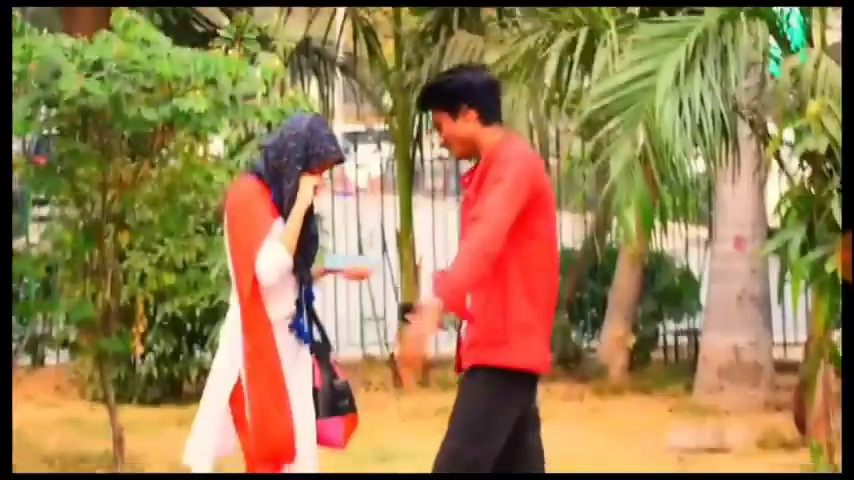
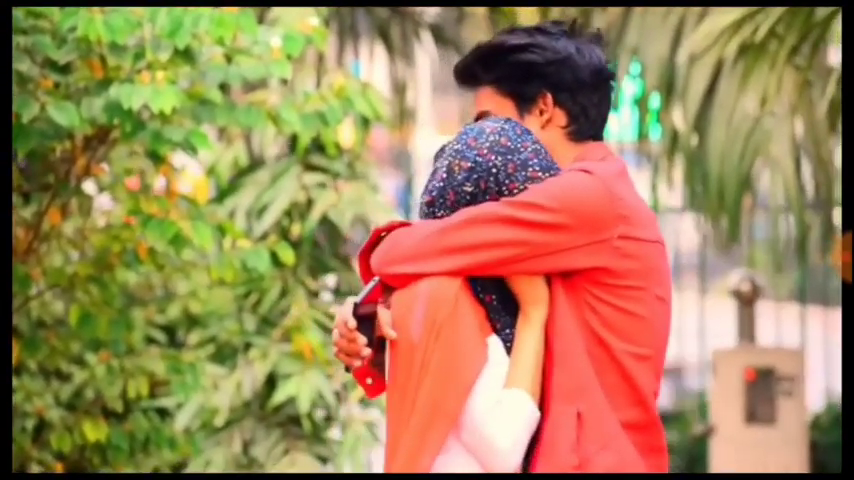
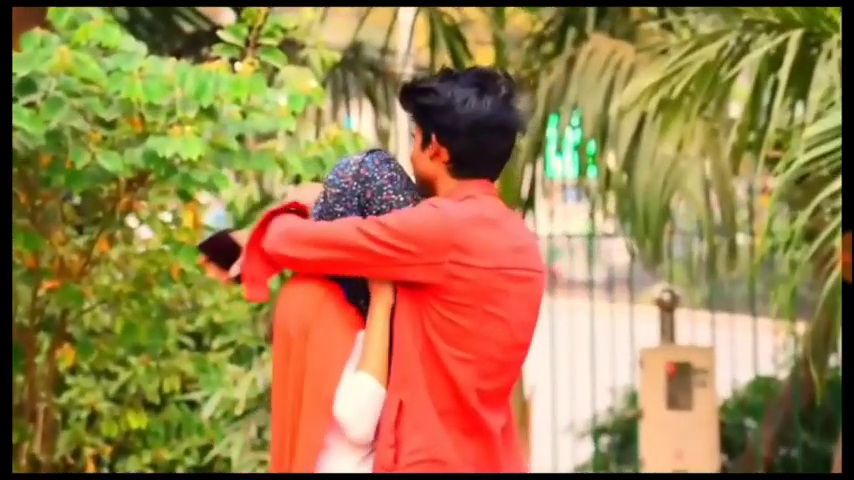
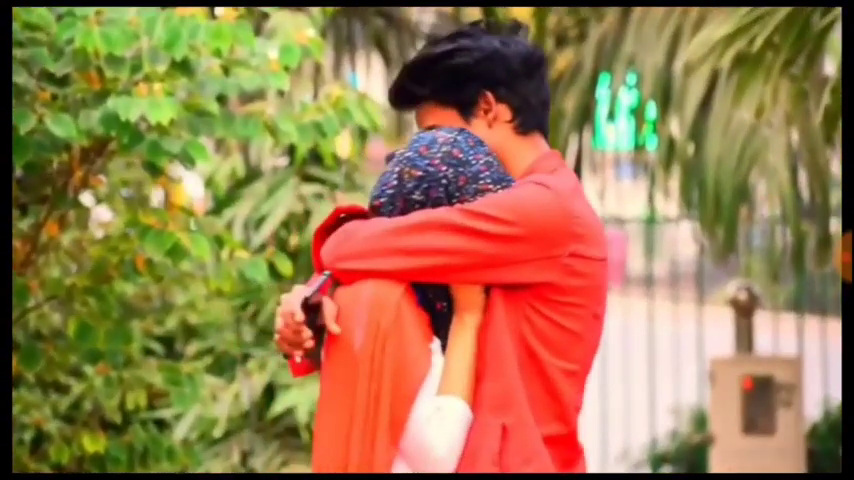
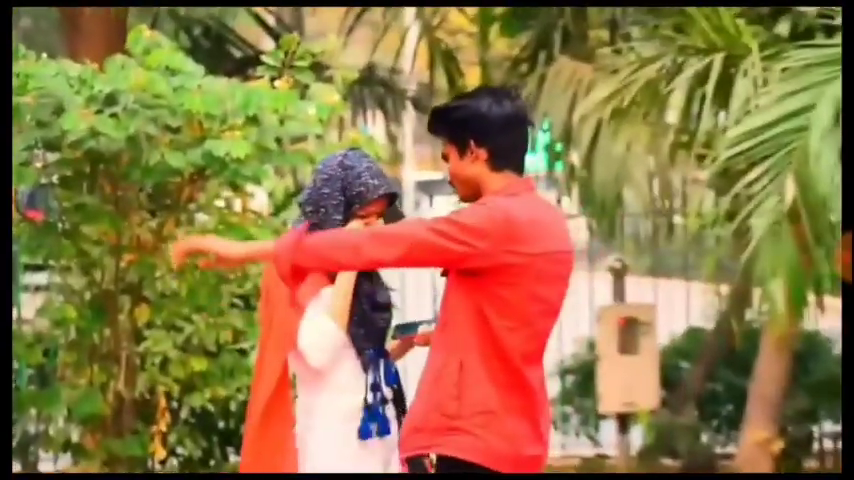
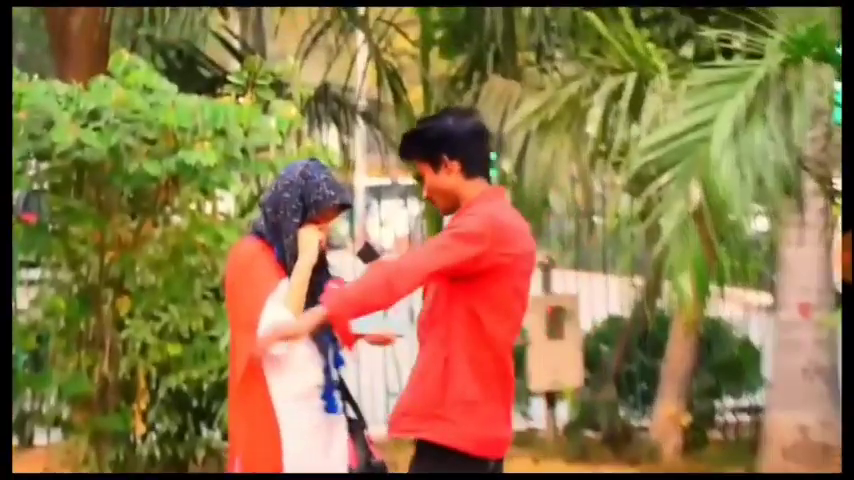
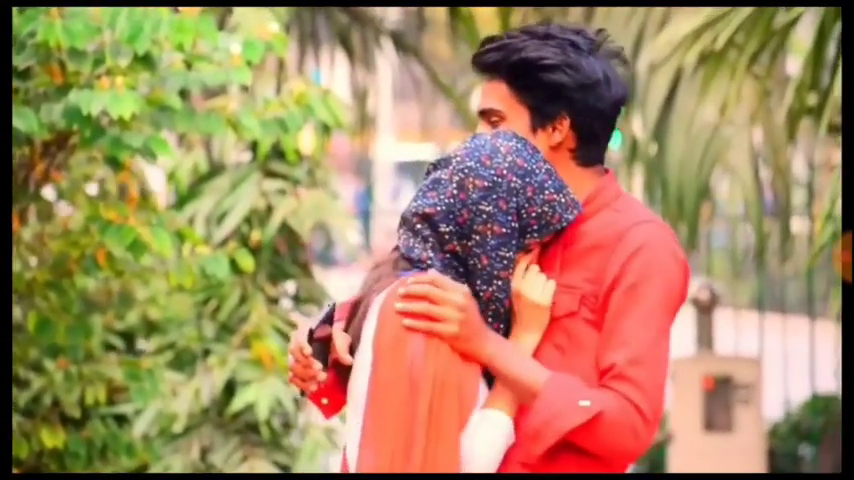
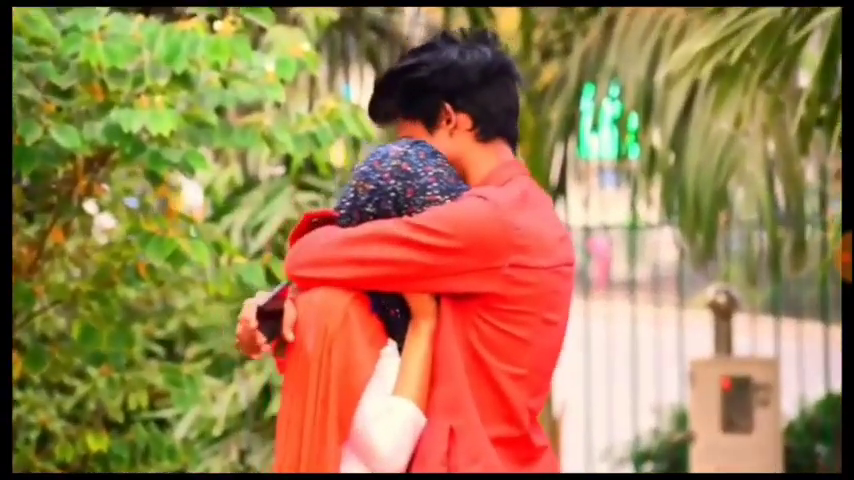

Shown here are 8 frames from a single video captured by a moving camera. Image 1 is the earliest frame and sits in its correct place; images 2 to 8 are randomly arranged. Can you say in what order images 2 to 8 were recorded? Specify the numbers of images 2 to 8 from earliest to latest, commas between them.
6, 5, 3, 8, 4, 2, 7
